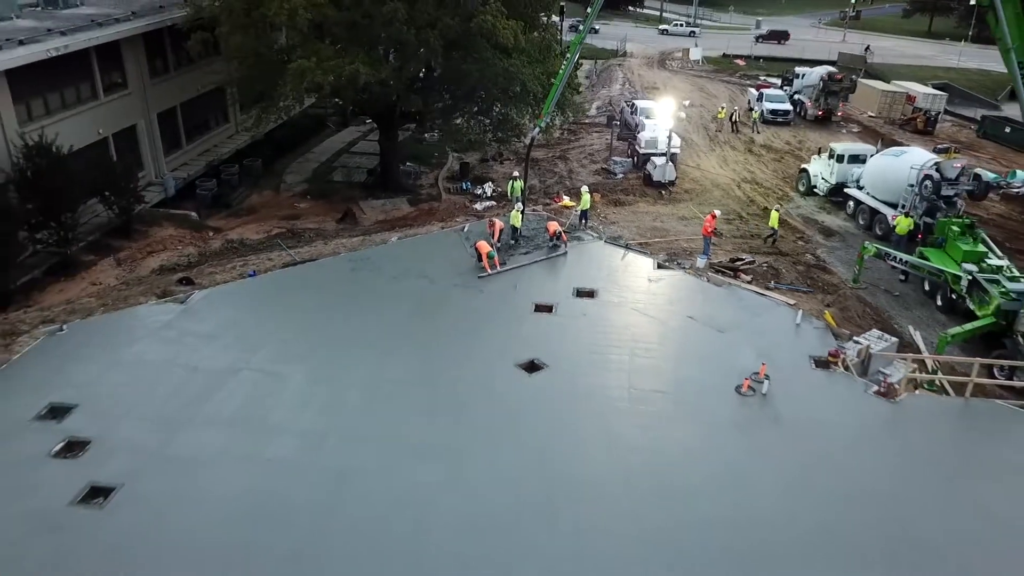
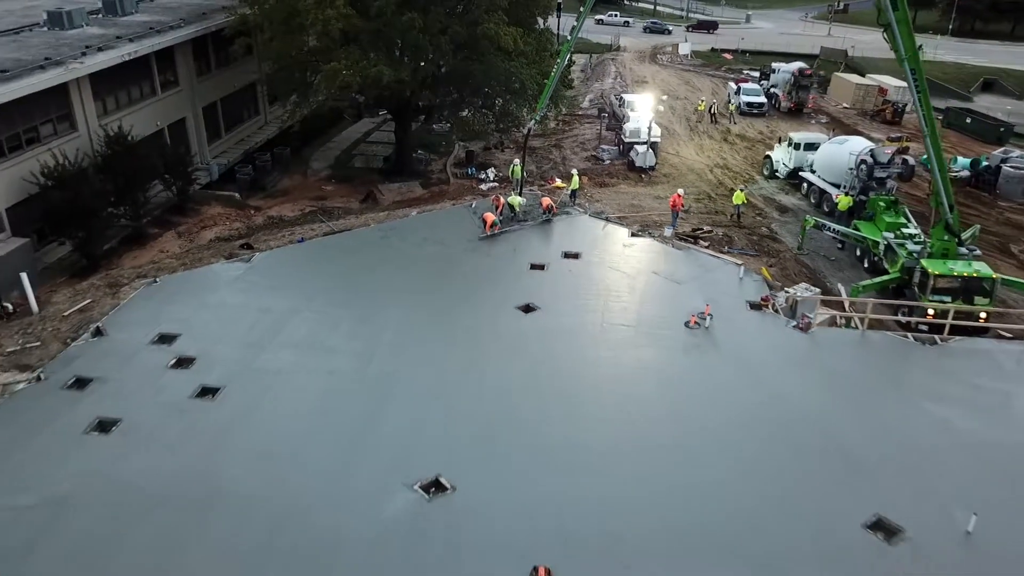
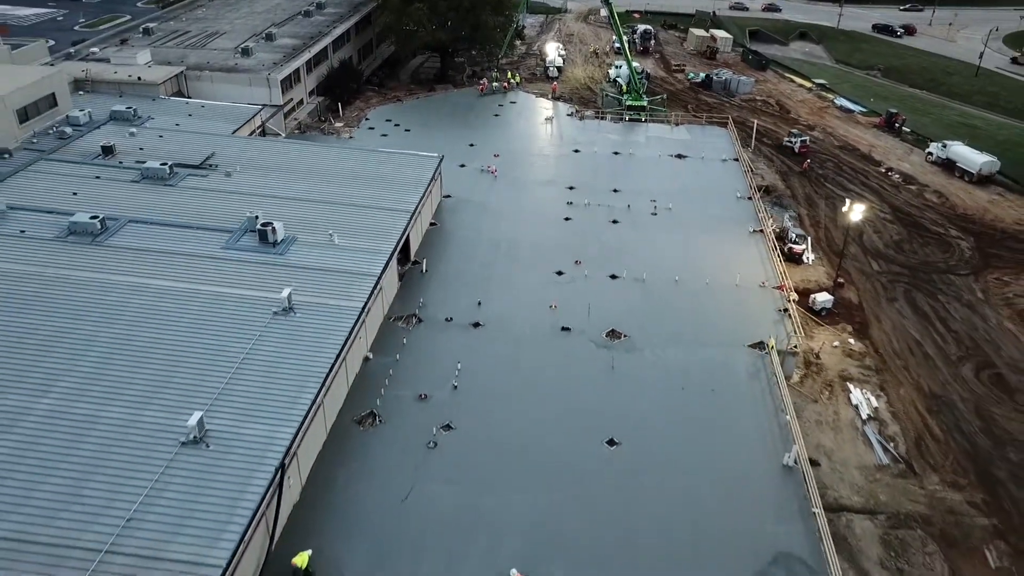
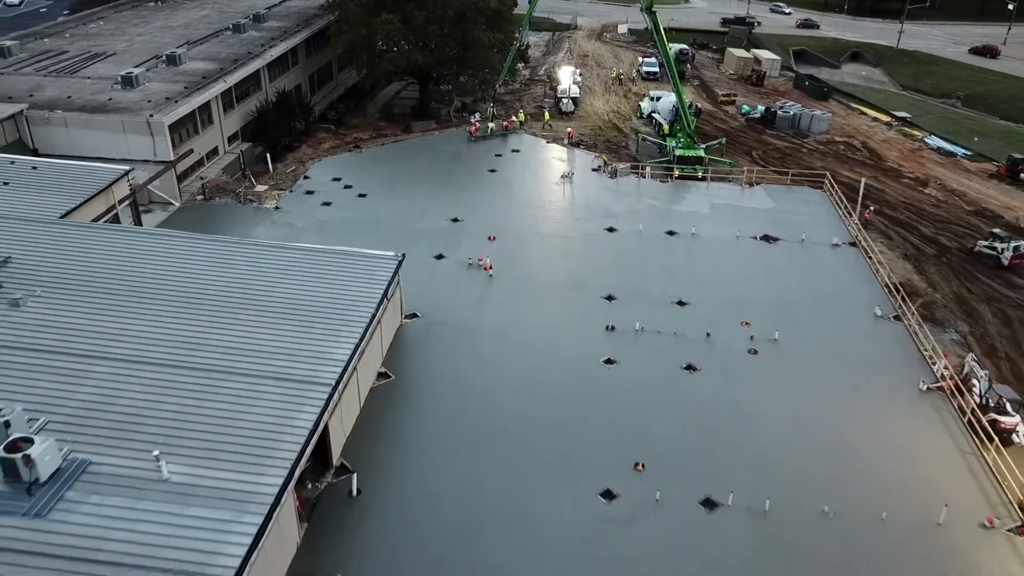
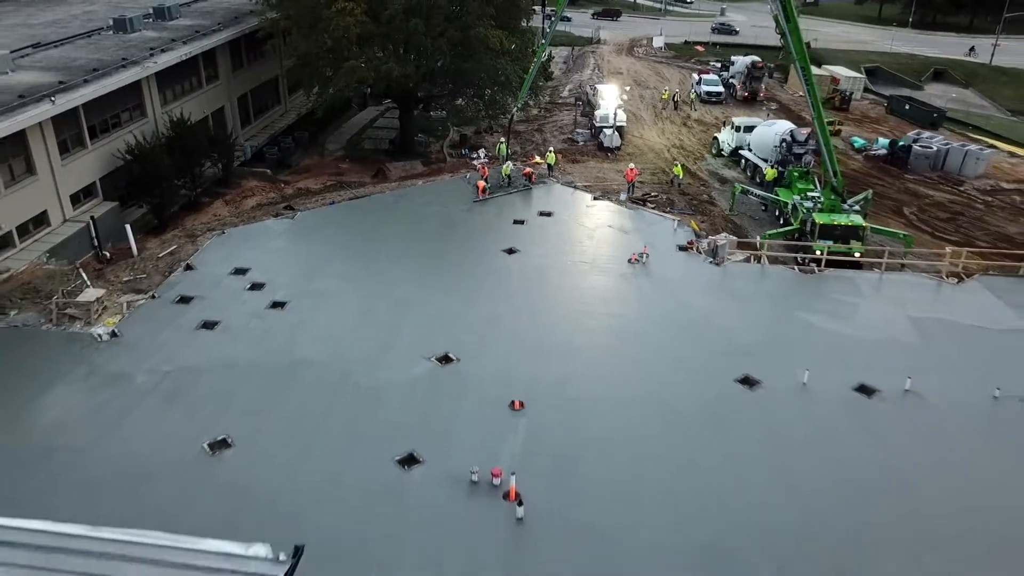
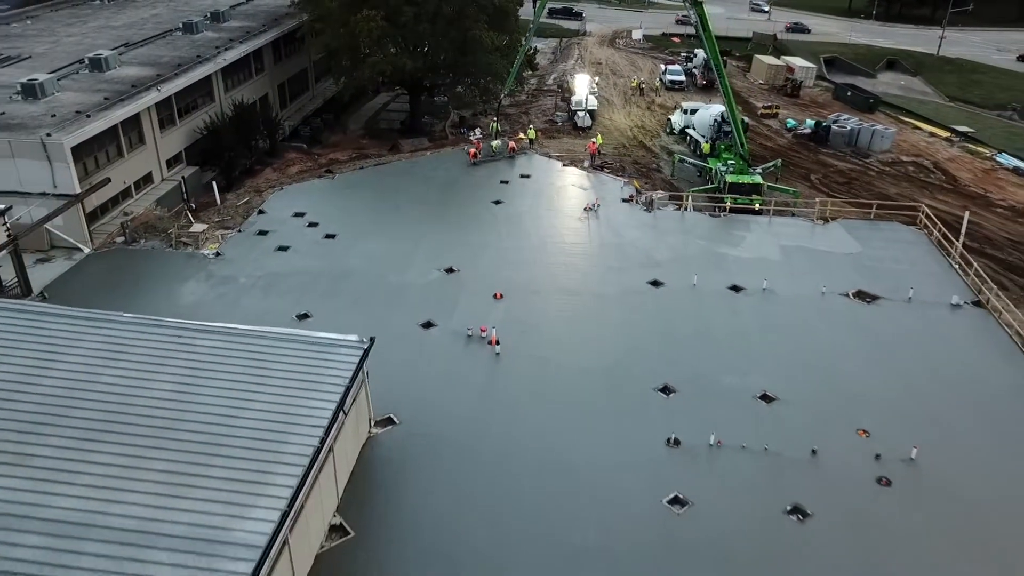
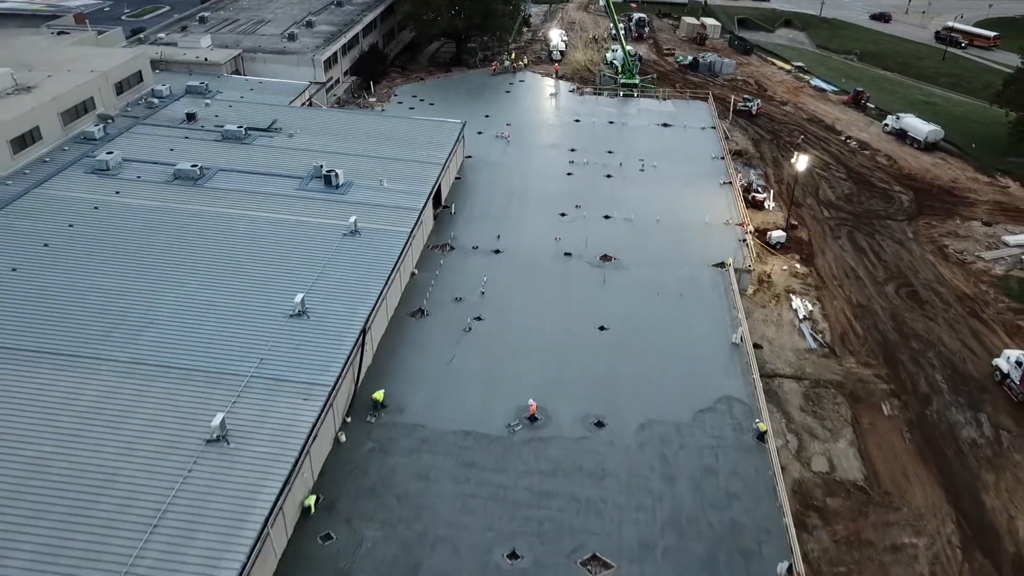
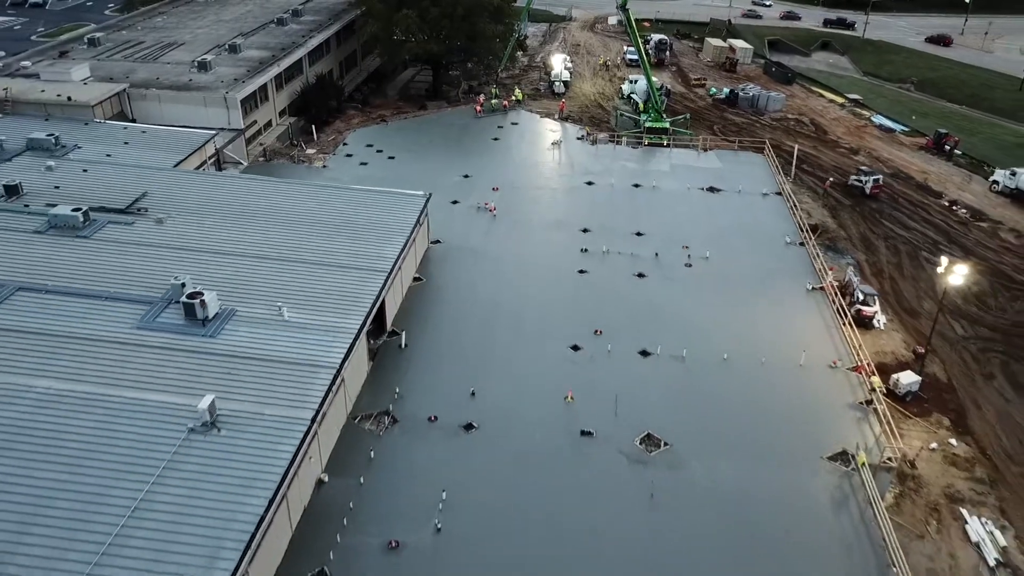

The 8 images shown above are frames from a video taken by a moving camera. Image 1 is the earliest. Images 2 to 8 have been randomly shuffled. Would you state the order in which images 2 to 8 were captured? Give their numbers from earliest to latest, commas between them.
2, 5, 6, 4, 8, 3, 7
